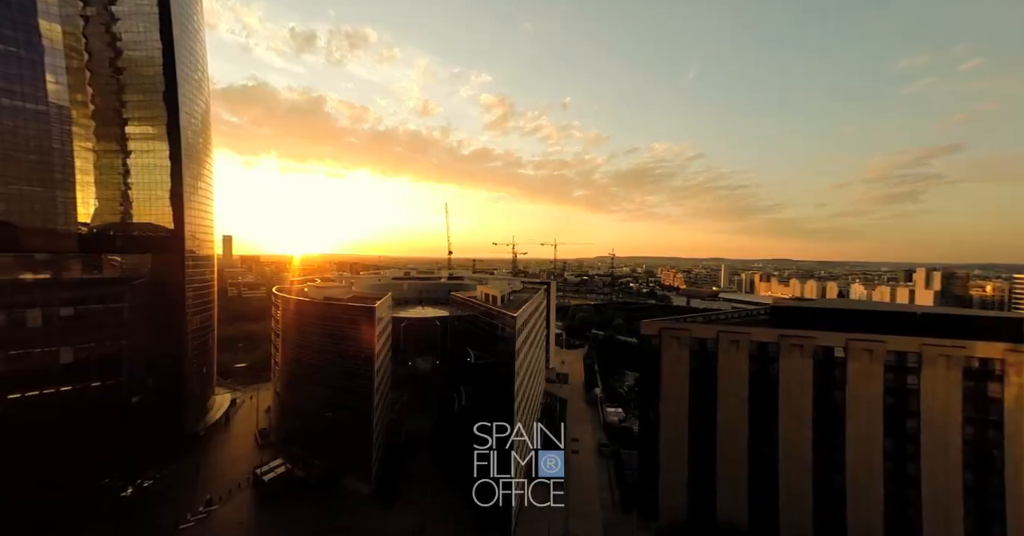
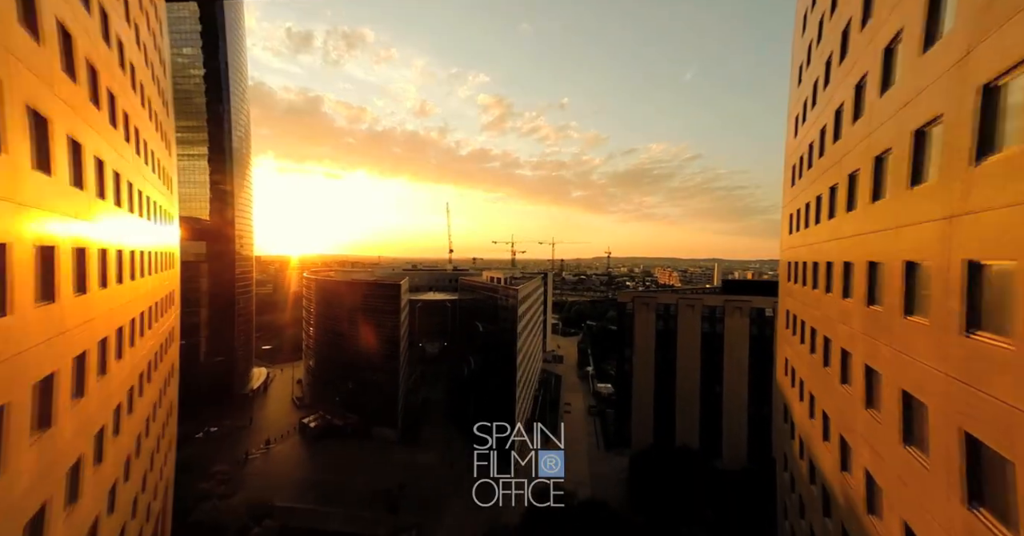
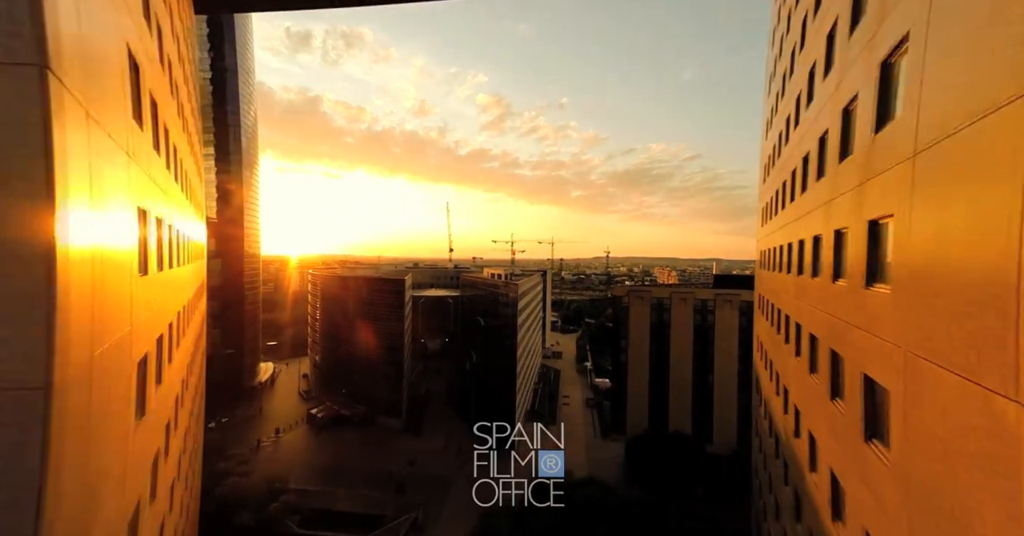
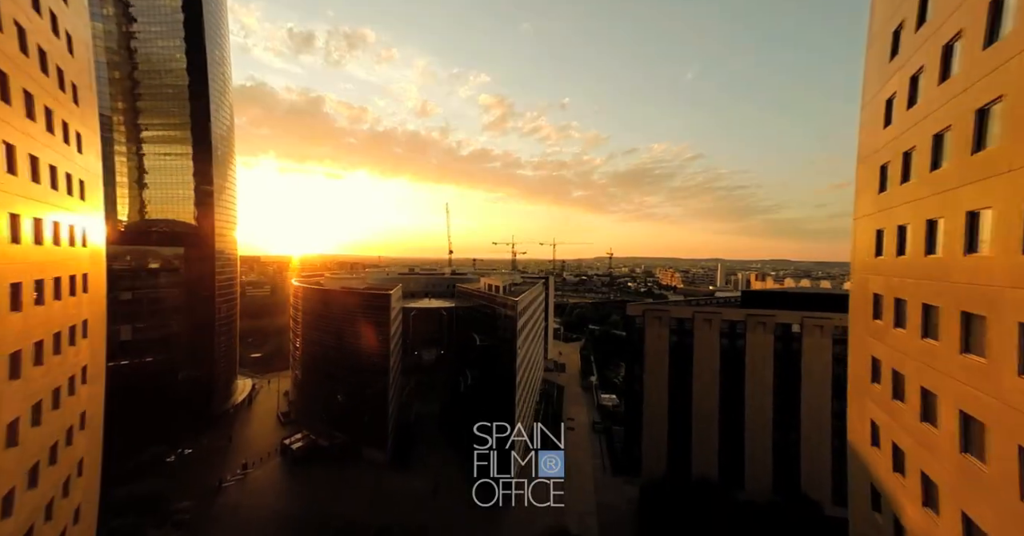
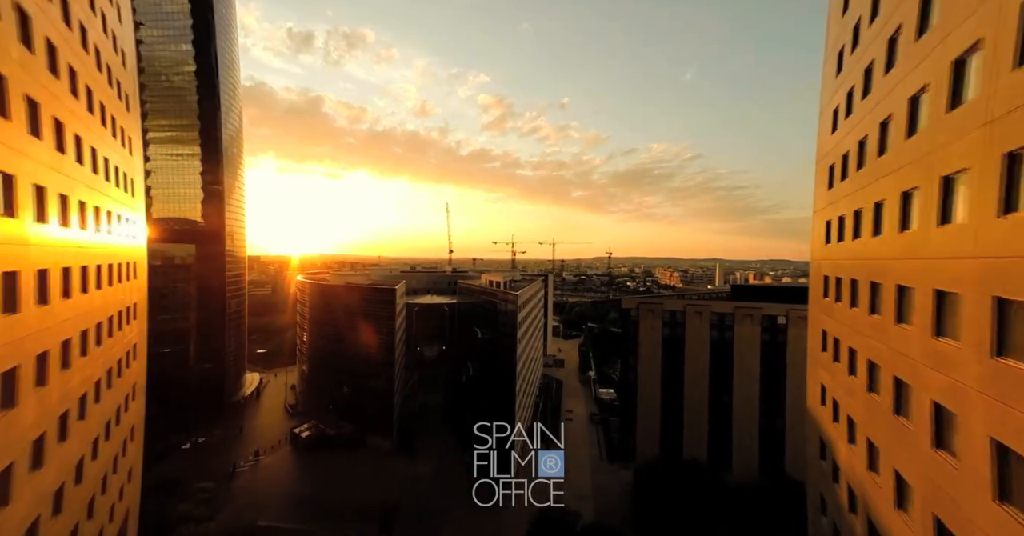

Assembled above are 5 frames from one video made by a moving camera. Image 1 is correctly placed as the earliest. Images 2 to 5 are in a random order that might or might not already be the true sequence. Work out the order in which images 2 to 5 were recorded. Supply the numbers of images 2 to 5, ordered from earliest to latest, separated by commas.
4, 5, 2, 3
